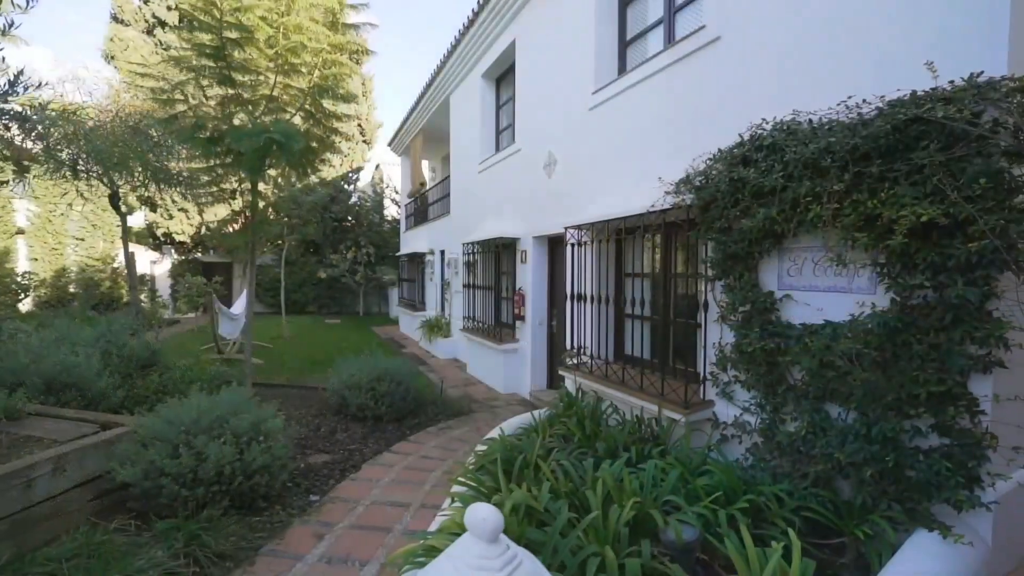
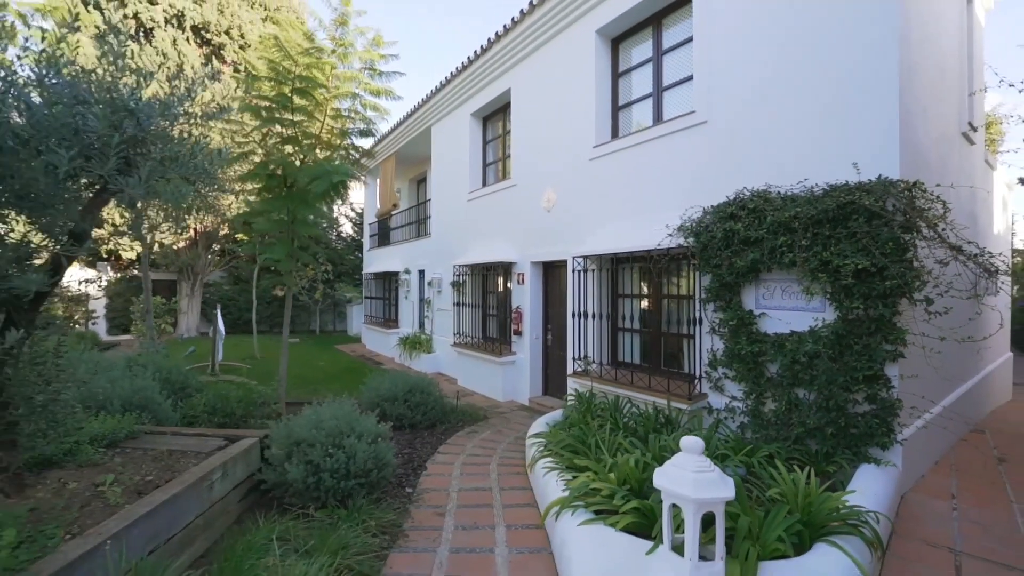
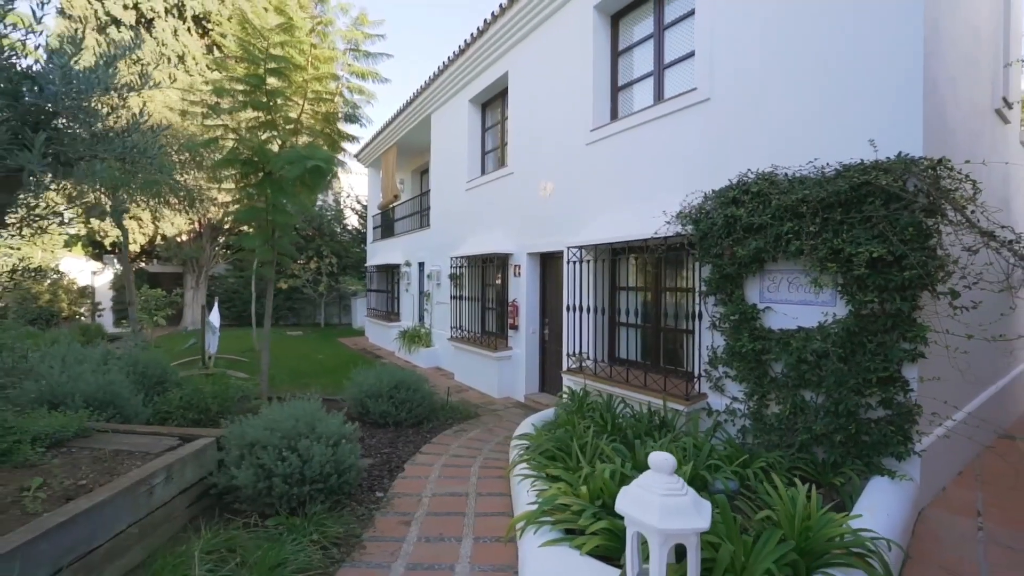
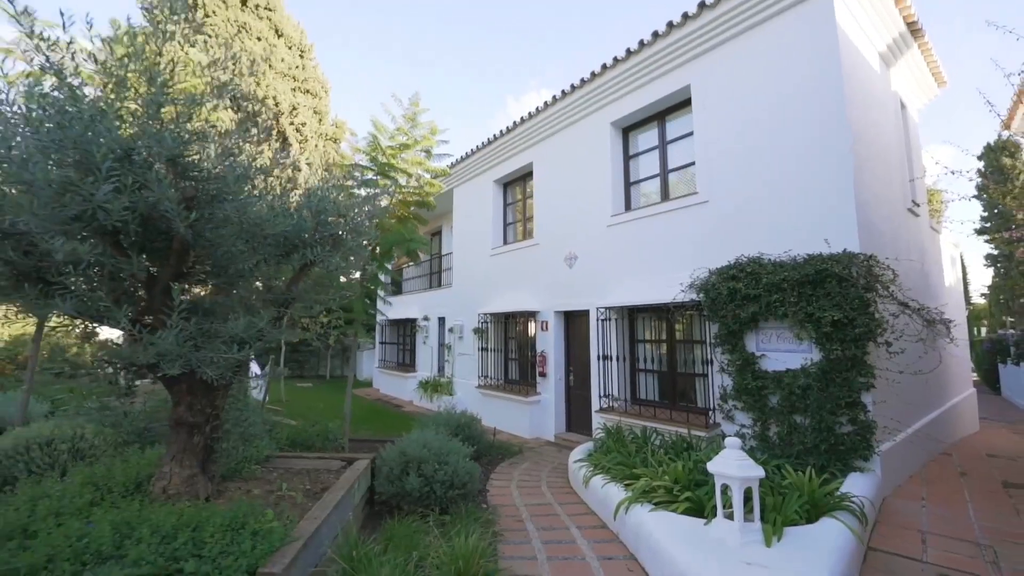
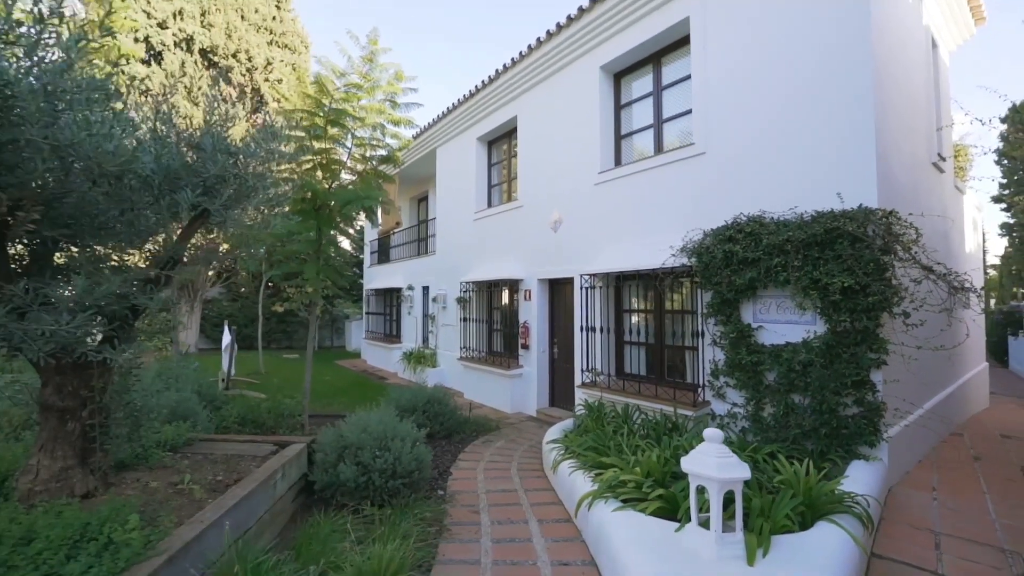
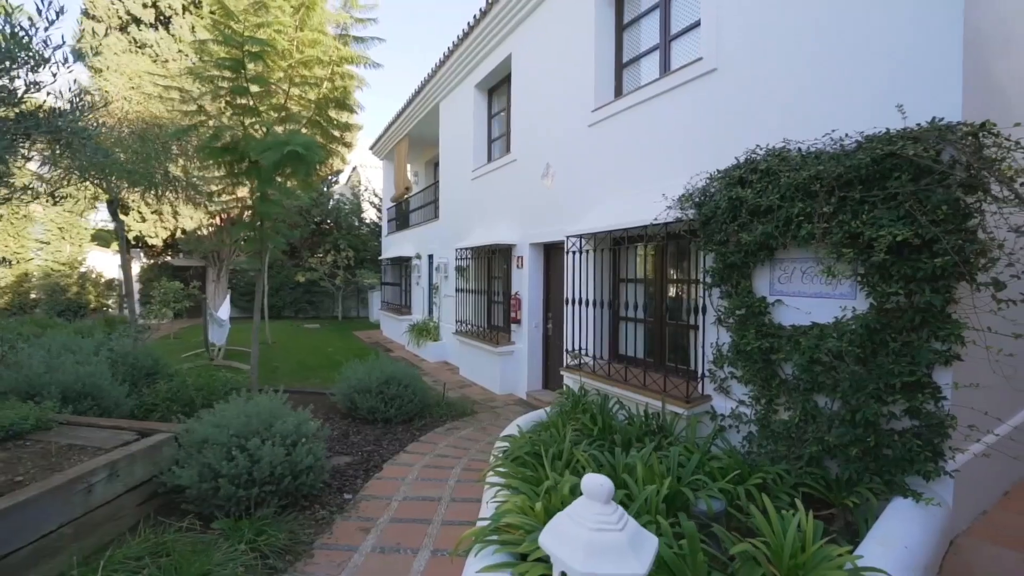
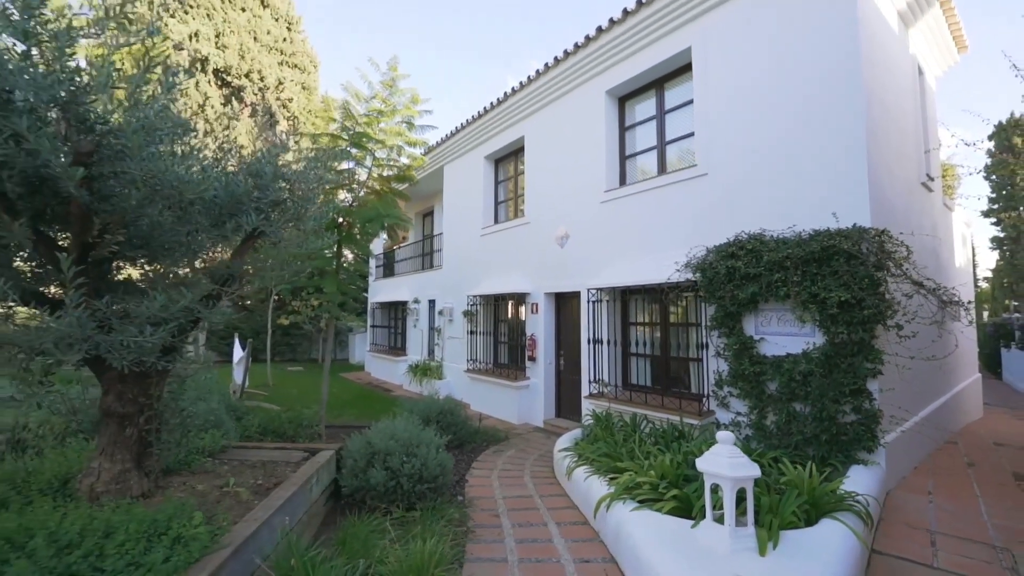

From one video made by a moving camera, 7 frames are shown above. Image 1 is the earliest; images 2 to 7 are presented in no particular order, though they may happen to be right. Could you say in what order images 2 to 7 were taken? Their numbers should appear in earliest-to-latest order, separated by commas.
6, 3, 2, 5, 7, 4
